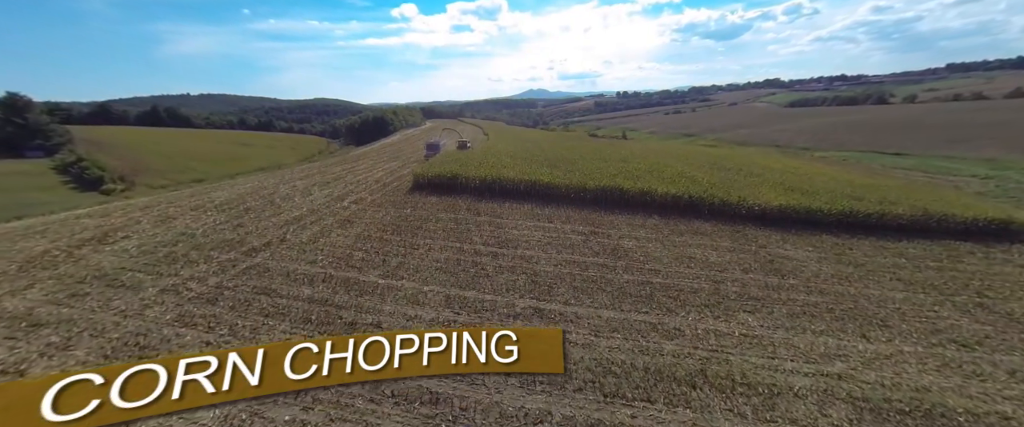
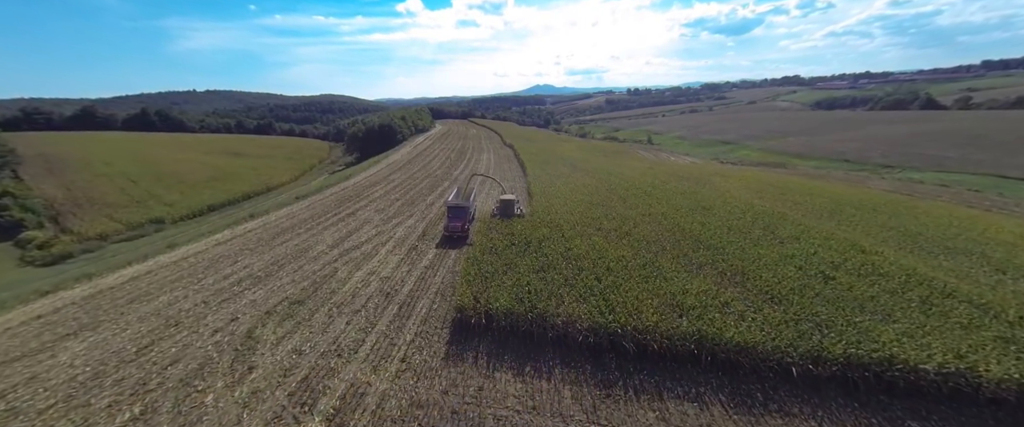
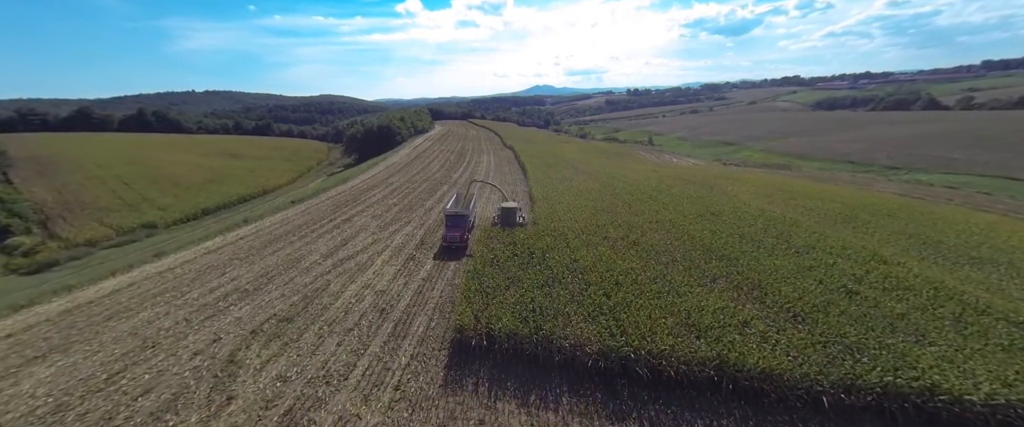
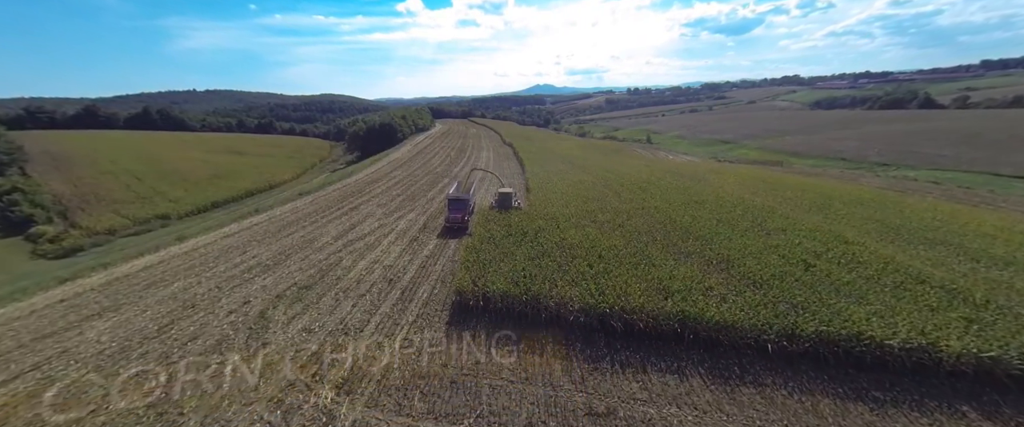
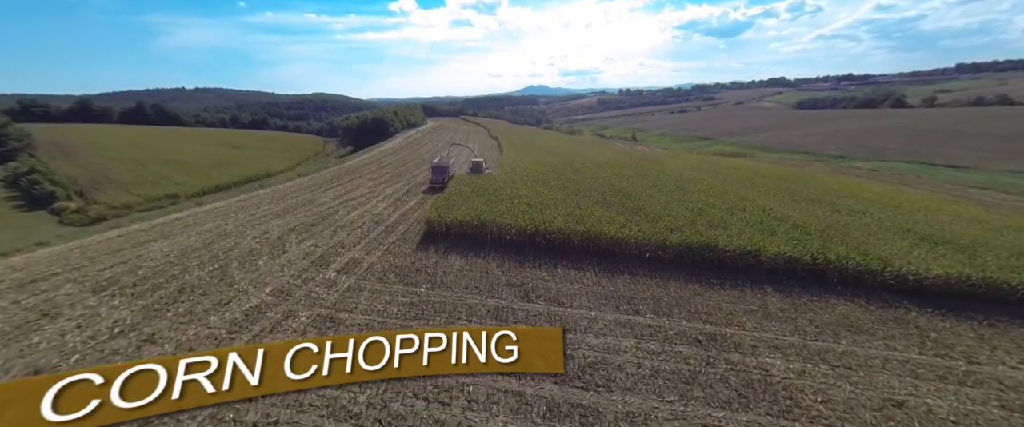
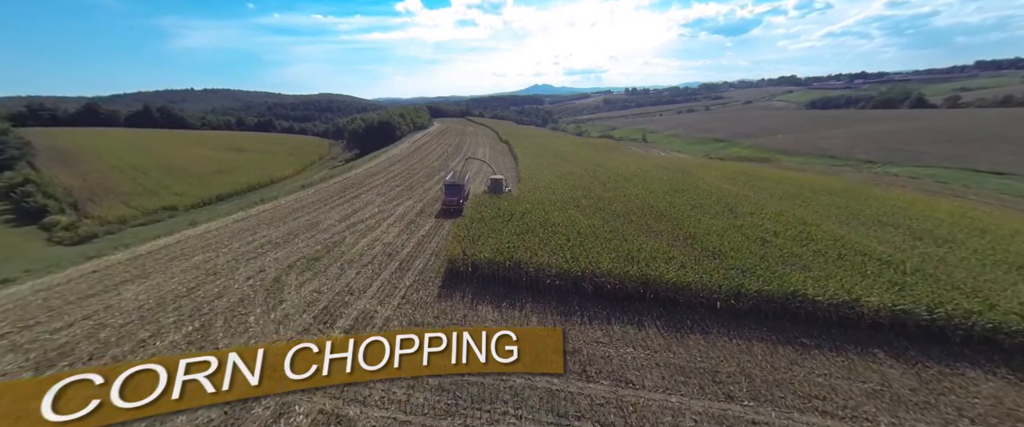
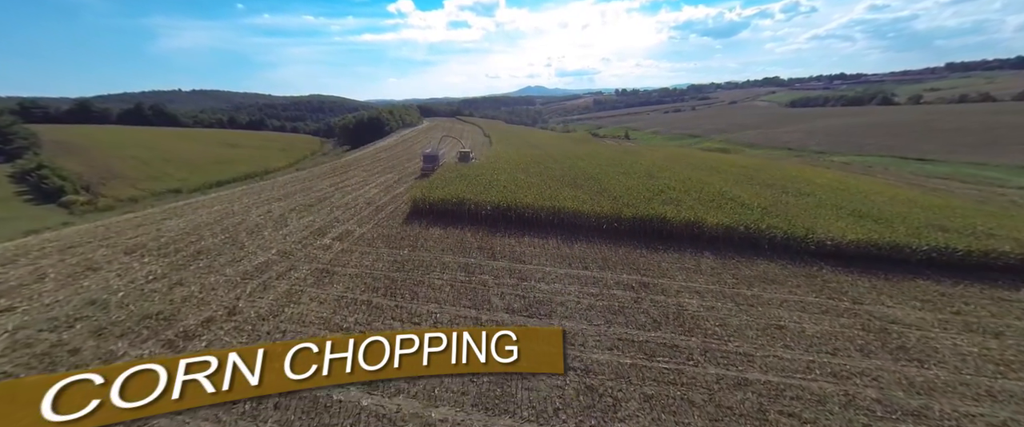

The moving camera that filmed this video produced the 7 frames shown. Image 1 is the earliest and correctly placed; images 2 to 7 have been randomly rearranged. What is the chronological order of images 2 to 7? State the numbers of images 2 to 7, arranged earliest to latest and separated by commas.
7, 5, 6, 4, 2, 3
